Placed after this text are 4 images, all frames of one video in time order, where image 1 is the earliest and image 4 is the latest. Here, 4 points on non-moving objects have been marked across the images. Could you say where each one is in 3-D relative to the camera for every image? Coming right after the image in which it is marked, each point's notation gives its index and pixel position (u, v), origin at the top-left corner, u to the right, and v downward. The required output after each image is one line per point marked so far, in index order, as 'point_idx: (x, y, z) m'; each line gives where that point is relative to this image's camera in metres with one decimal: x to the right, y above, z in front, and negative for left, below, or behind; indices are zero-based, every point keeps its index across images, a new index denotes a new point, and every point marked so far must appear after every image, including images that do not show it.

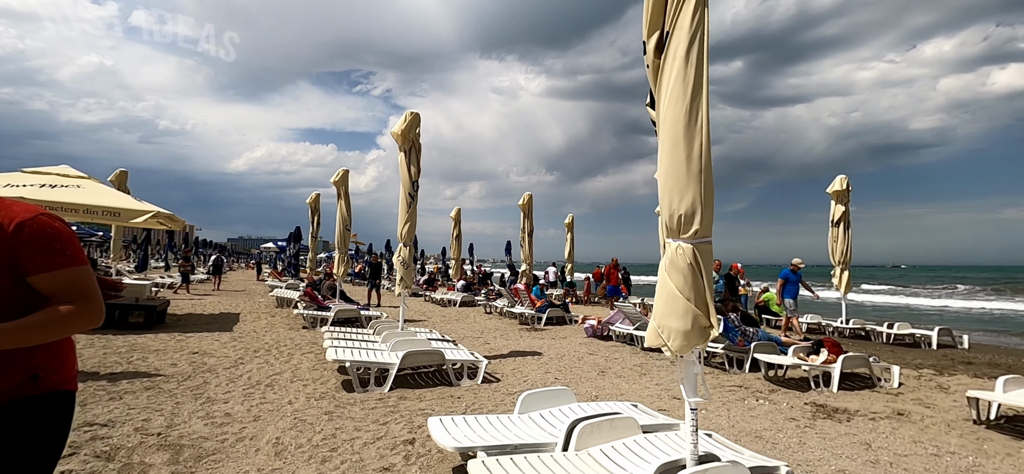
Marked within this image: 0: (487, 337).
0: (-0.5, -1.9, +9.3) m
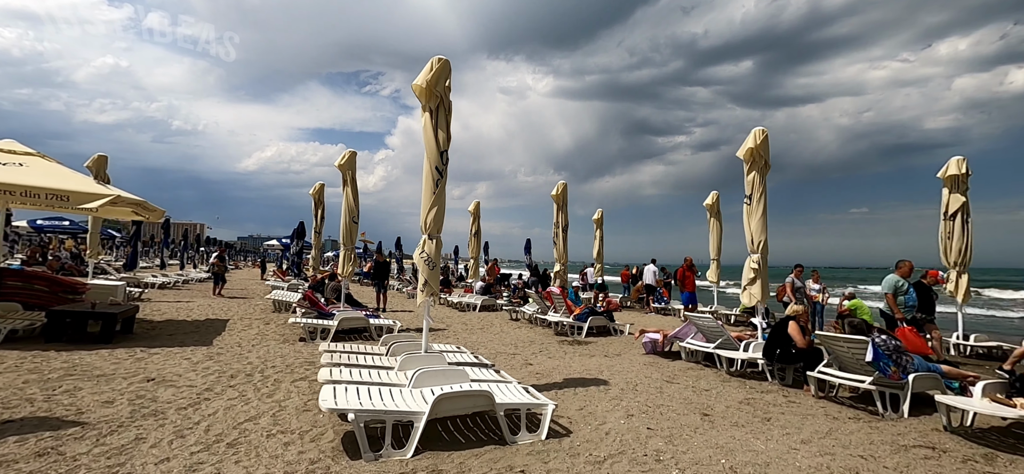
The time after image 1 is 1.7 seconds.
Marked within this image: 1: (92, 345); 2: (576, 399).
0: (+0.2, -1.8, +7.5) m
1: (-5.9, -1.5, +6.9) m
2: (+0.6, -1.6, +4.8) m
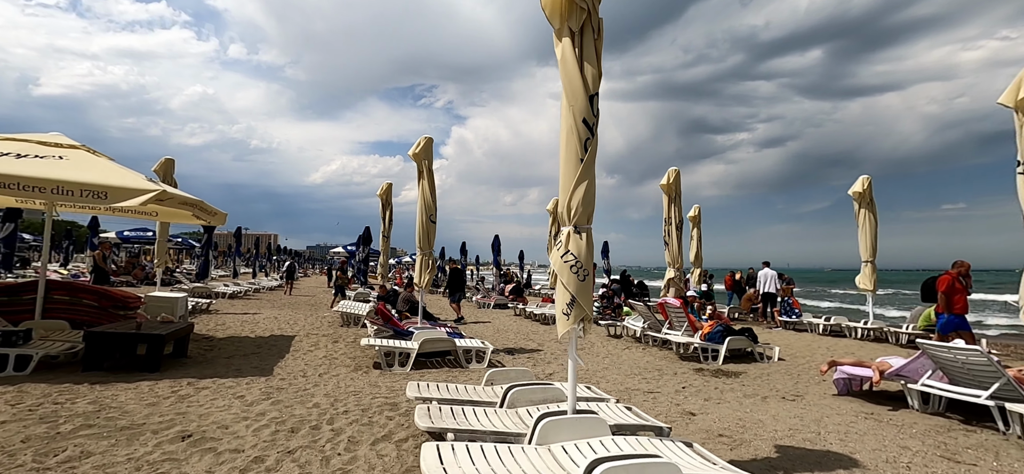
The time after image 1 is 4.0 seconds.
0: (+1.8, -1.8, +5.6) m
1: (-4.4, -1.6, +5.6) m
2: (+1.9, -1.5, +2.8) m
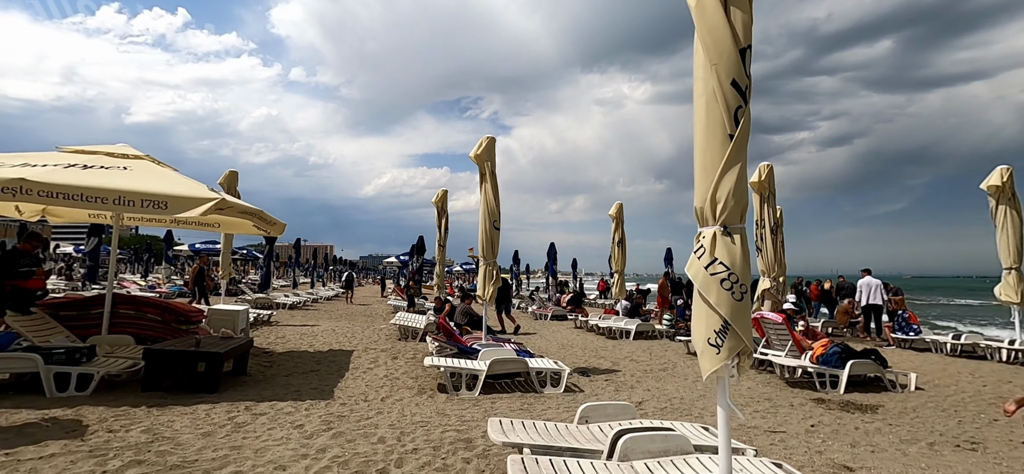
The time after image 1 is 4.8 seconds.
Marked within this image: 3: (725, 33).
0: (+2.7, -1.8, +4.6) m
1: (-3.4, -1.7, +5.2) m
2: (+2.5, -1.5, +1.8) m
3: (+1.1, +1.0, +2.4) m
